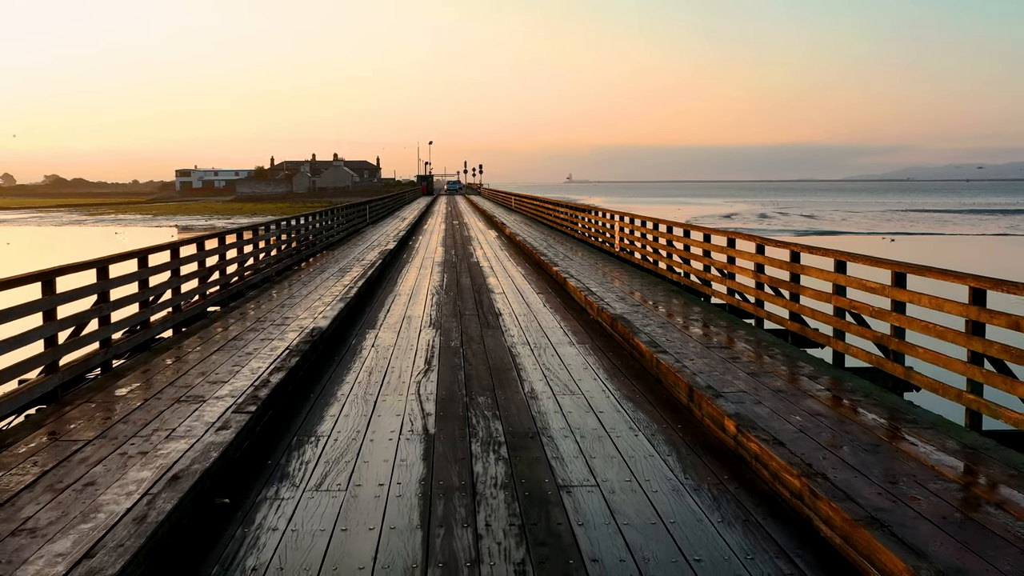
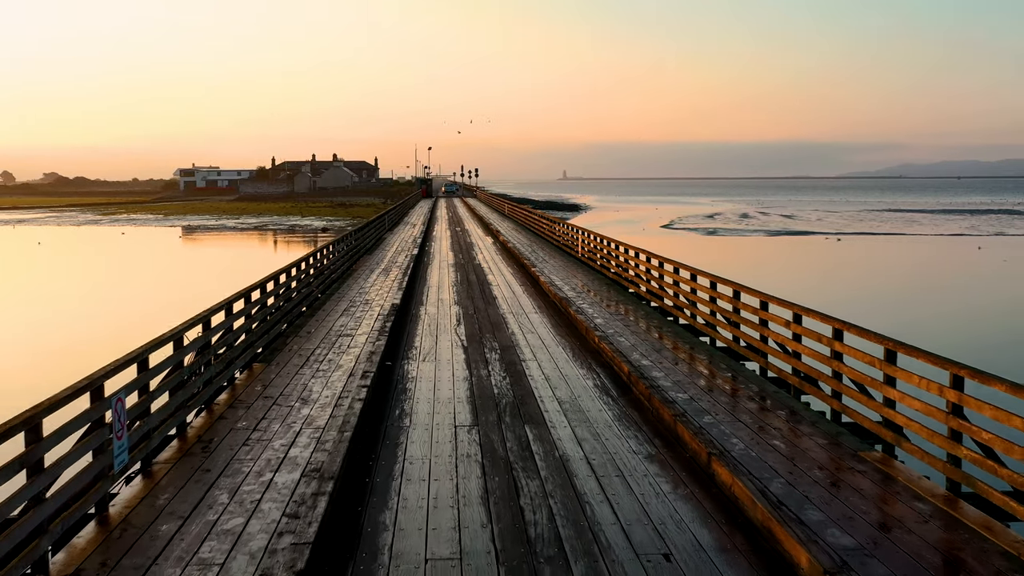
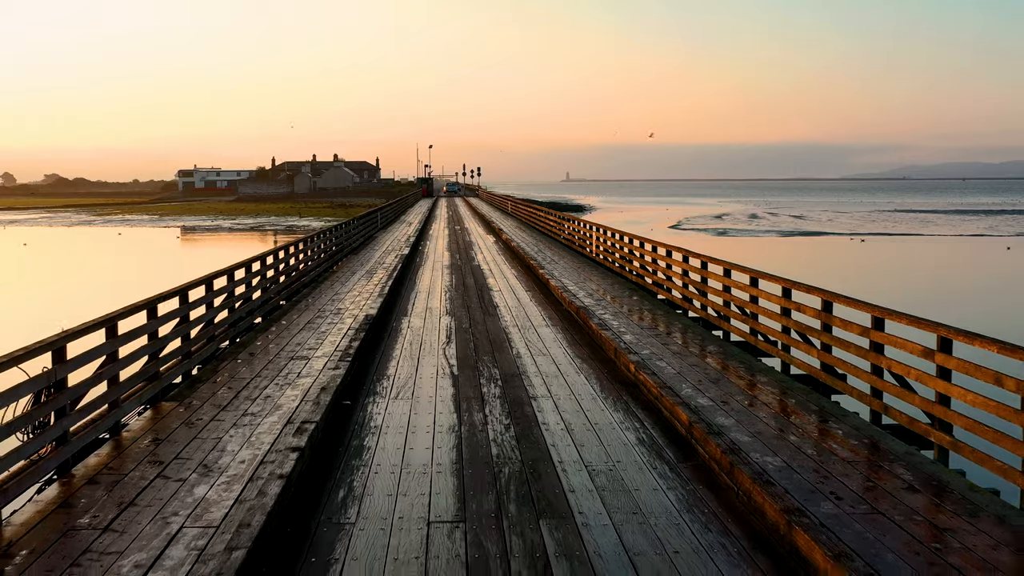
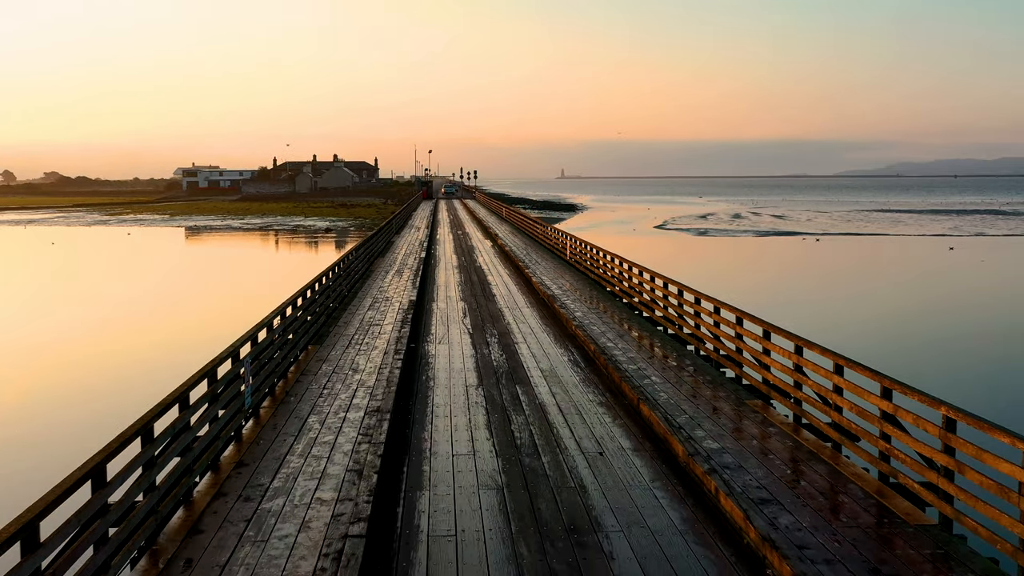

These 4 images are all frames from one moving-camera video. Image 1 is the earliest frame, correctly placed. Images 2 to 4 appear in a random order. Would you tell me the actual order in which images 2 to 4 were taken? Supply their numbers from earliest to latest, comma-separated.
3, 2, 4
